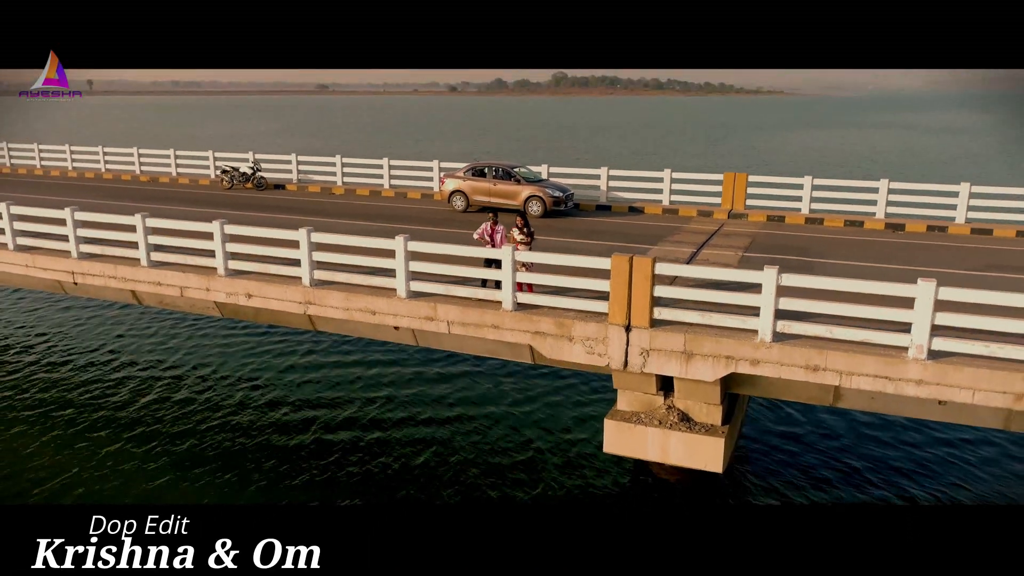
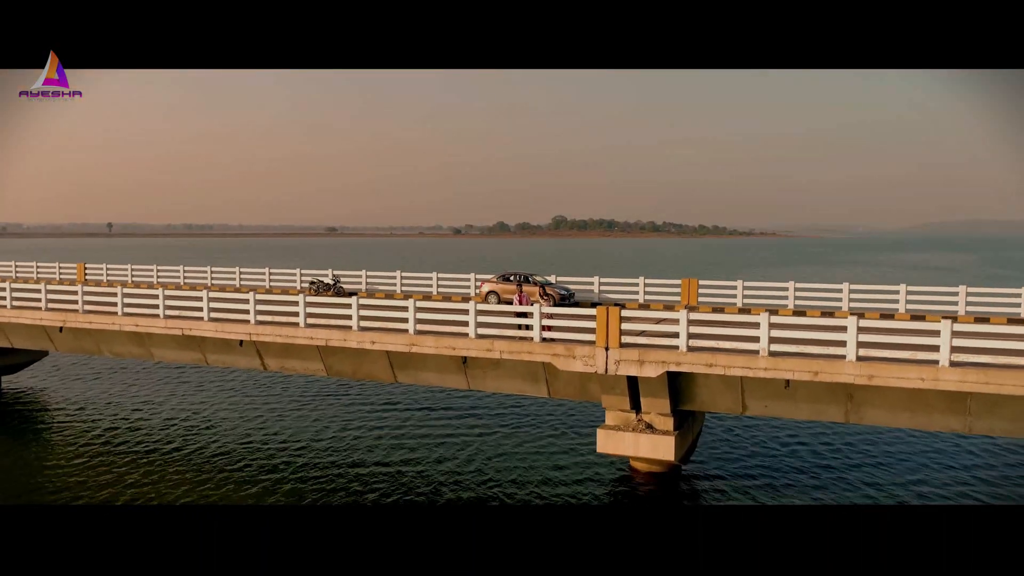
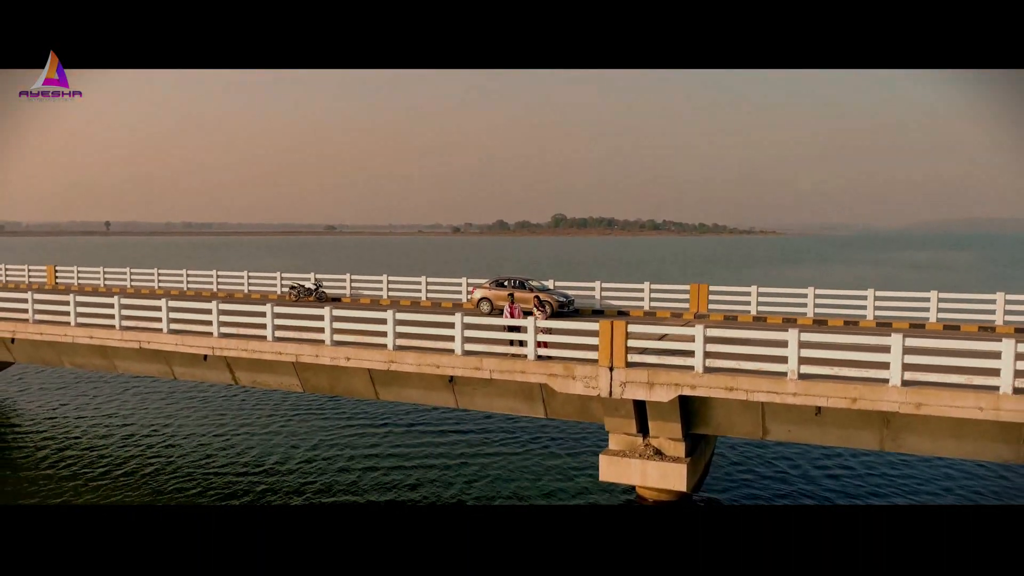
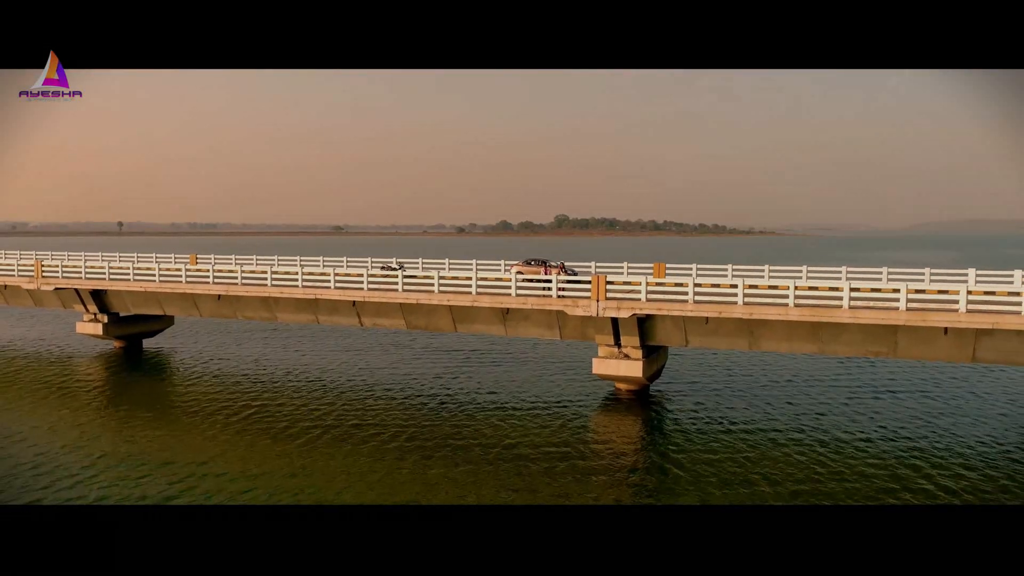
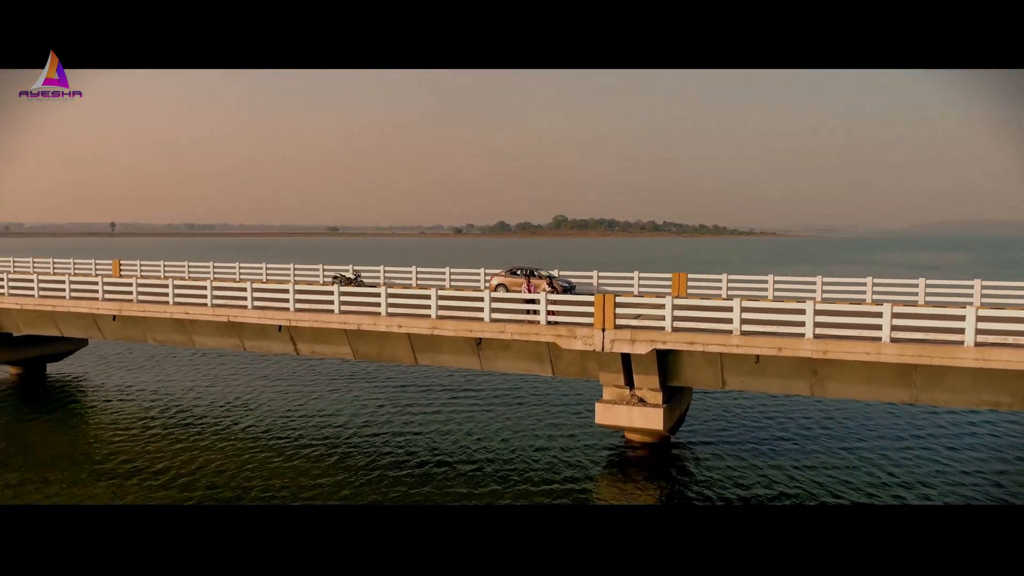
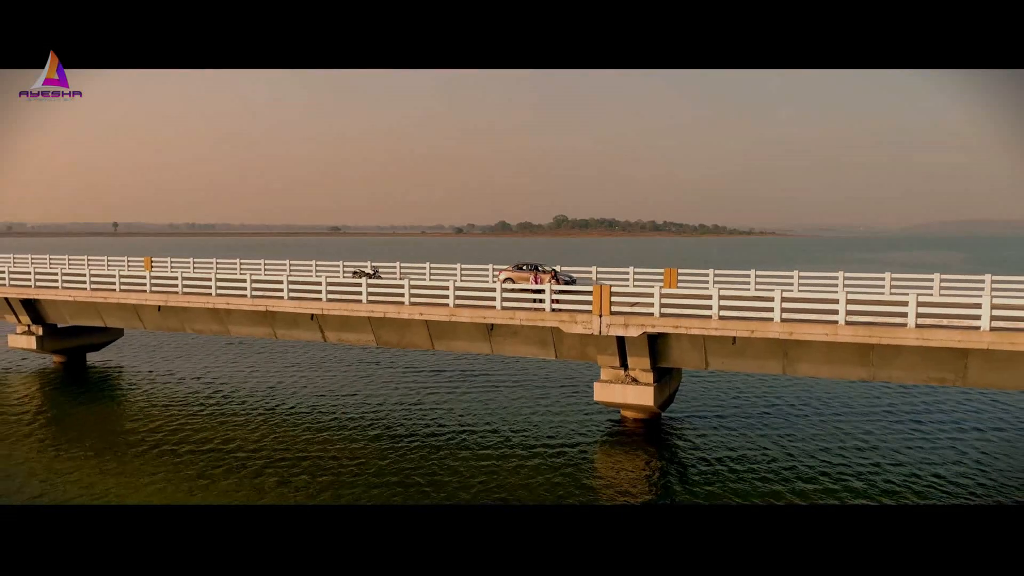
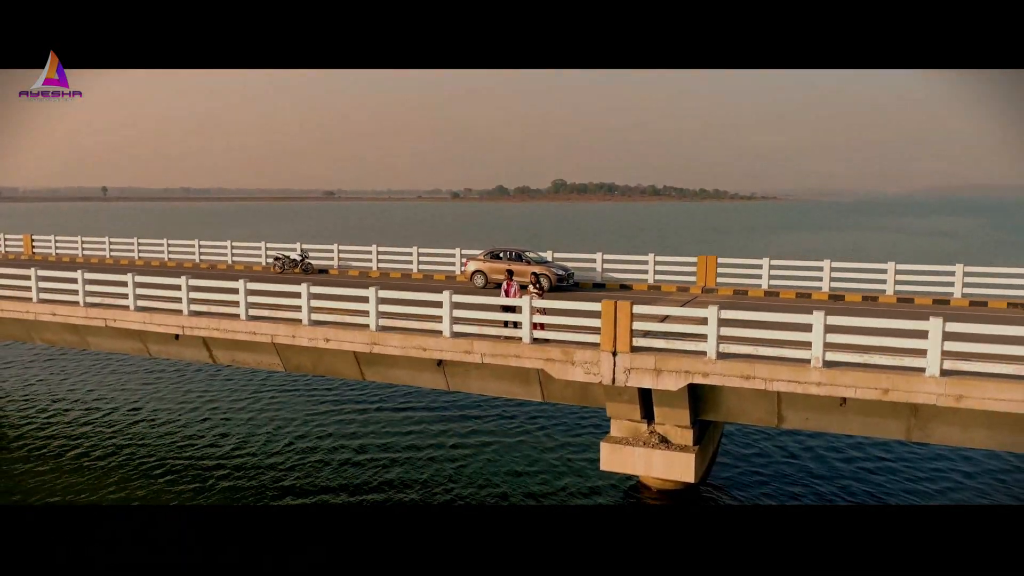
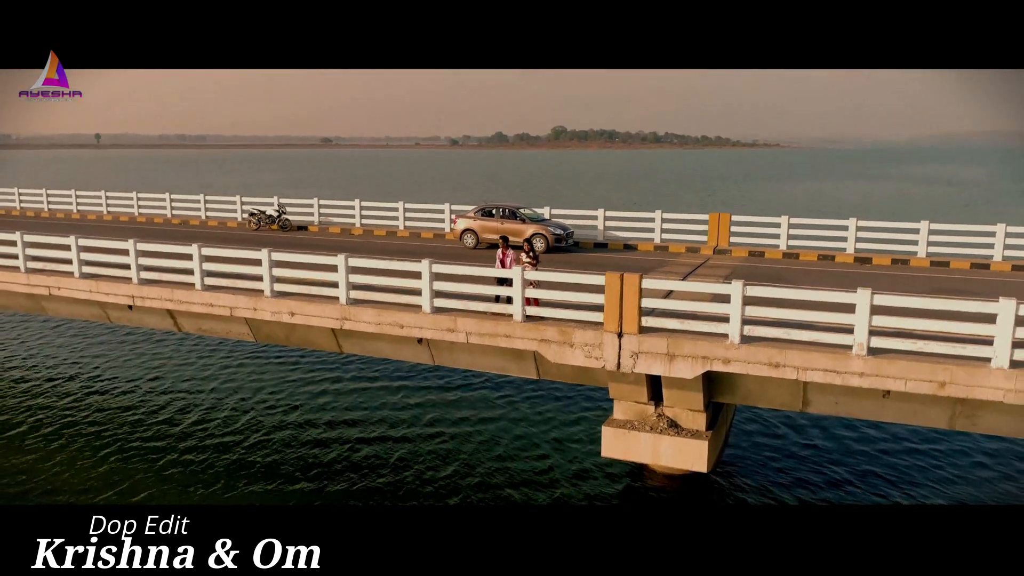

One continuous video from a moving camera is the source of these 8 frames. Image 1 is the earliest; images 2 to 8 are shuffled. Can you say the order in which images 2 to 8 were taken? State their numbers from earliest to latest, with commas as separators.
8, 7, 3, 2, 5, 6, 4
